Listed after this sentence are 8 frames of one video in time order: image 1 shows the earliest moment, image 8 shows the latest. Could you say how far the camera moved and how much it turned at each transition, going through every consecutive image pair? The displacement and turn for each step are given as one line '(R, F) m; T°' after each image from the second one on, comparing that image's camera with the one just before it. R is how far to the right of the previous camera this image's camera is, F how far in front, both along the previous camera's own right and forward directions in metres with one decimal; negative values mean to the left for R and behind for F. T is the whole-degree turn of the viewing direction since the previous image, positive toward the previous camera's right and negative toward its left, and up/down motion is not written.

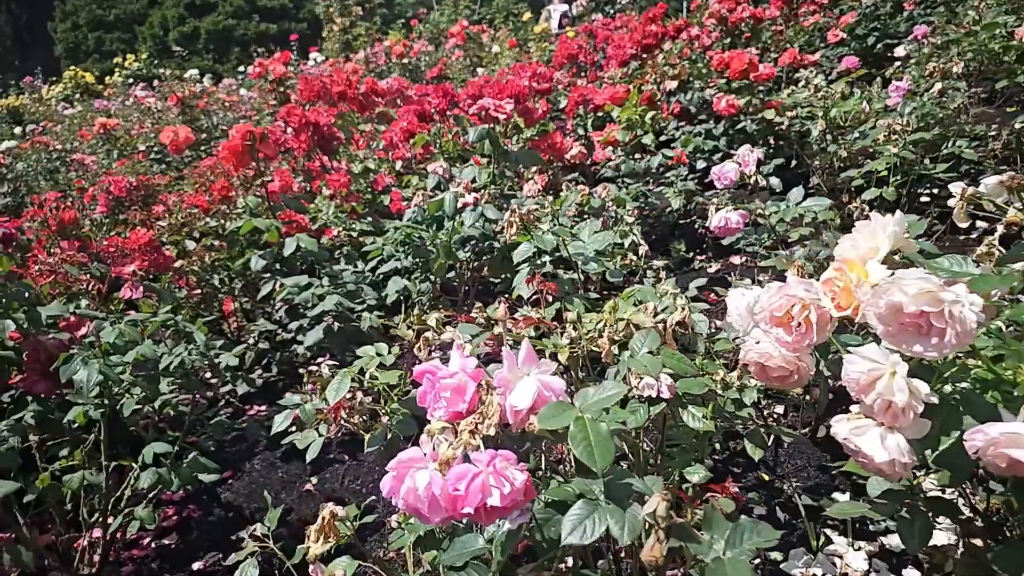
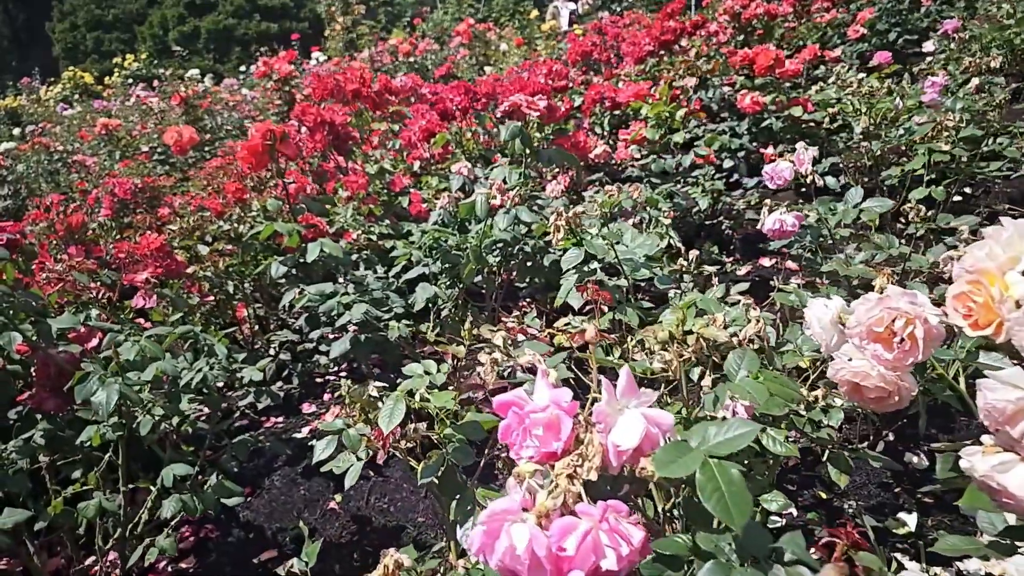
(-0.4, +0.1) m; 0°
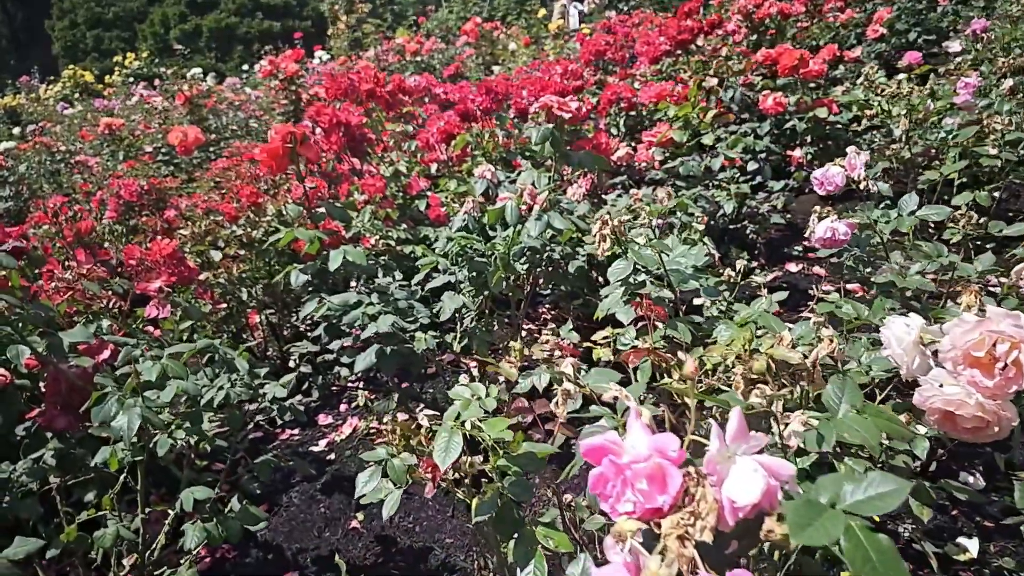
(-0.3, +0.1) m; 0°
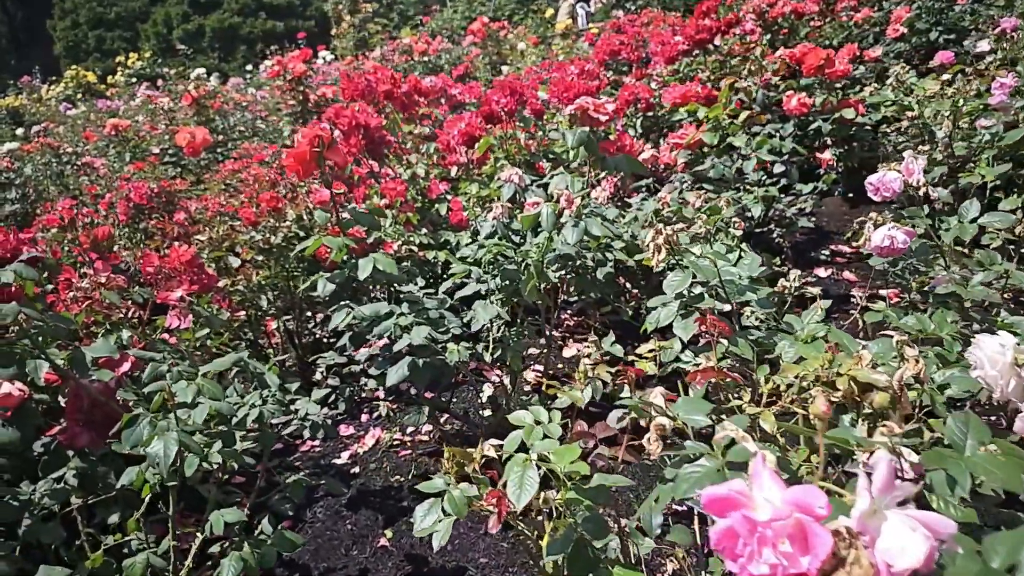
(-0.3, +0.1) m; 0°
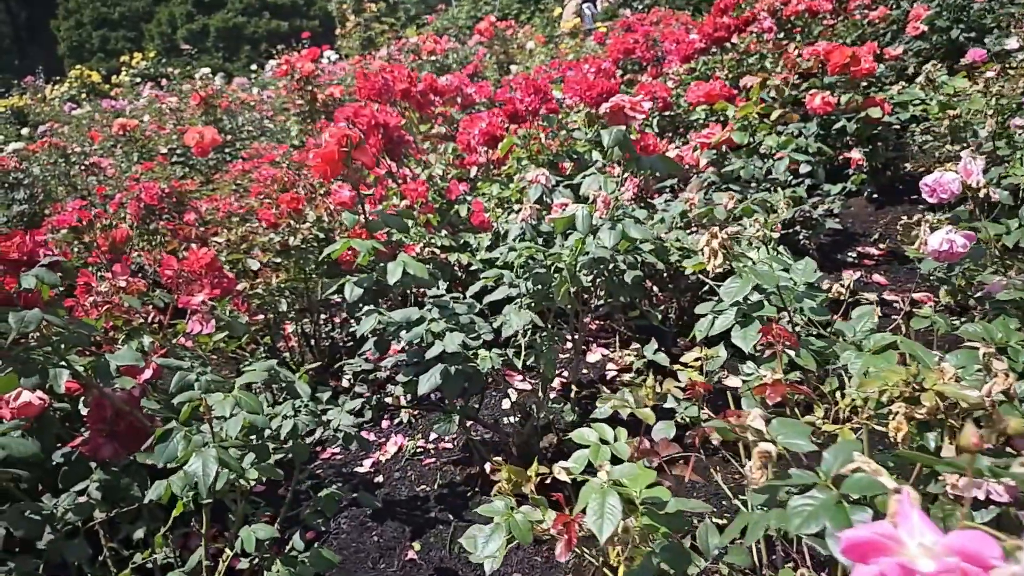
(-0.3, +0.1) m; 0°
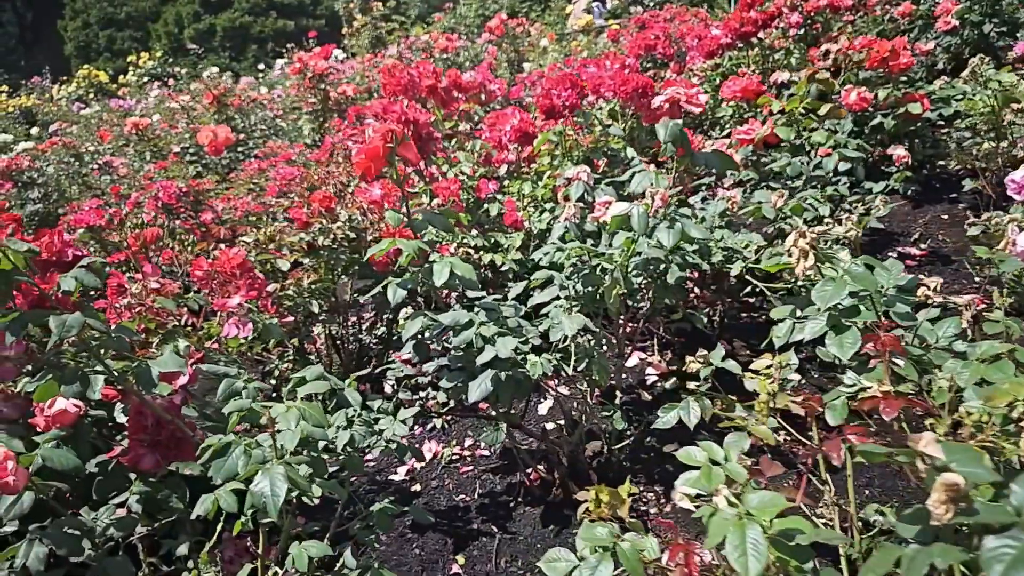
(-0.4, +0.1) m; 0°
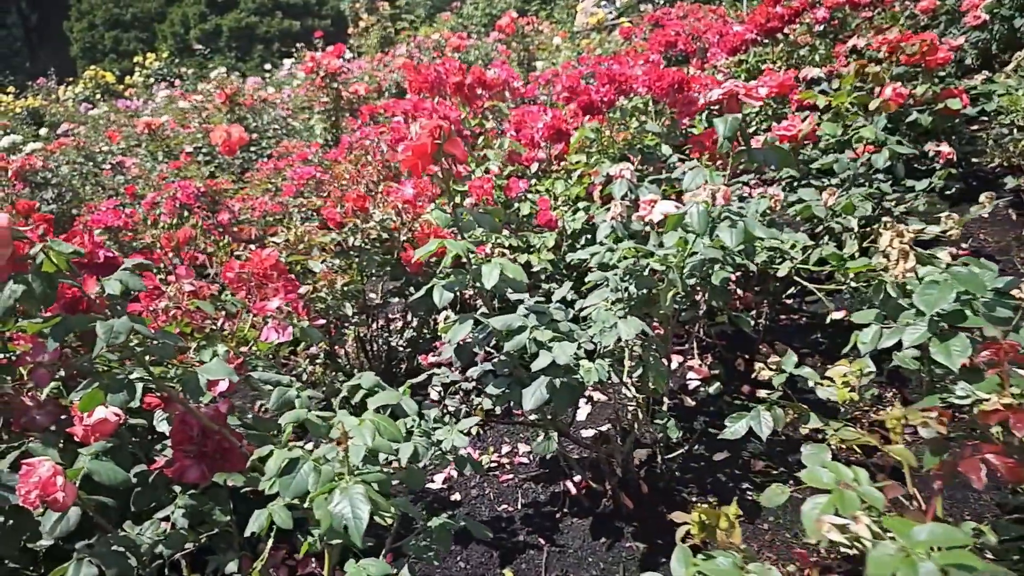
(-0.4, +0.1) m; 0°
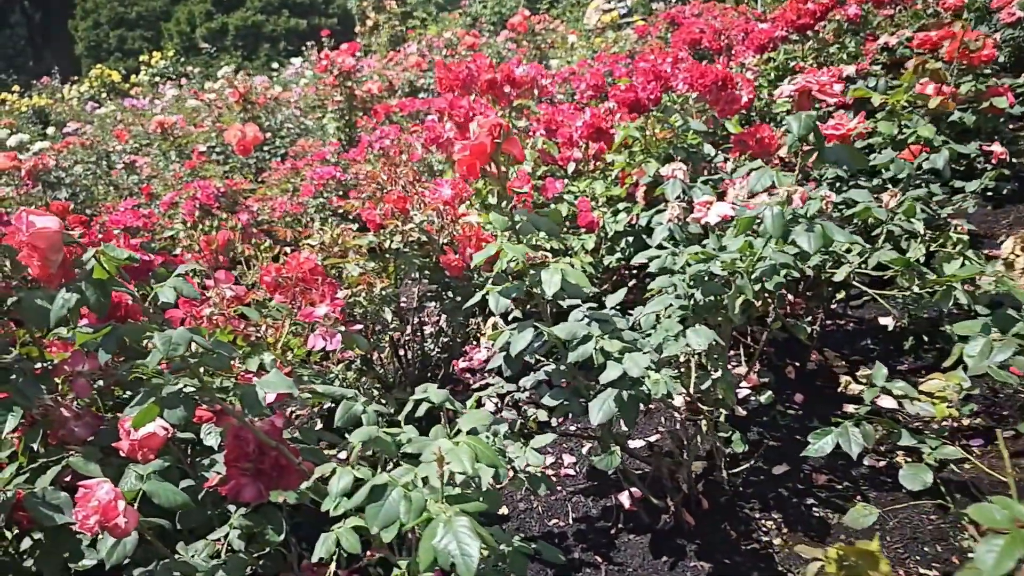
(-0.5, +0.1) m; 0°
